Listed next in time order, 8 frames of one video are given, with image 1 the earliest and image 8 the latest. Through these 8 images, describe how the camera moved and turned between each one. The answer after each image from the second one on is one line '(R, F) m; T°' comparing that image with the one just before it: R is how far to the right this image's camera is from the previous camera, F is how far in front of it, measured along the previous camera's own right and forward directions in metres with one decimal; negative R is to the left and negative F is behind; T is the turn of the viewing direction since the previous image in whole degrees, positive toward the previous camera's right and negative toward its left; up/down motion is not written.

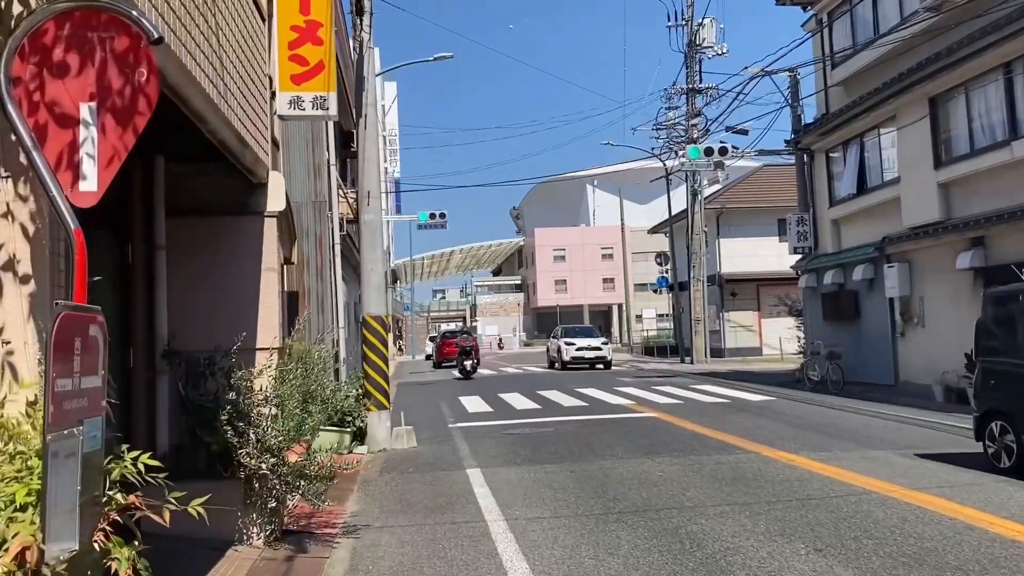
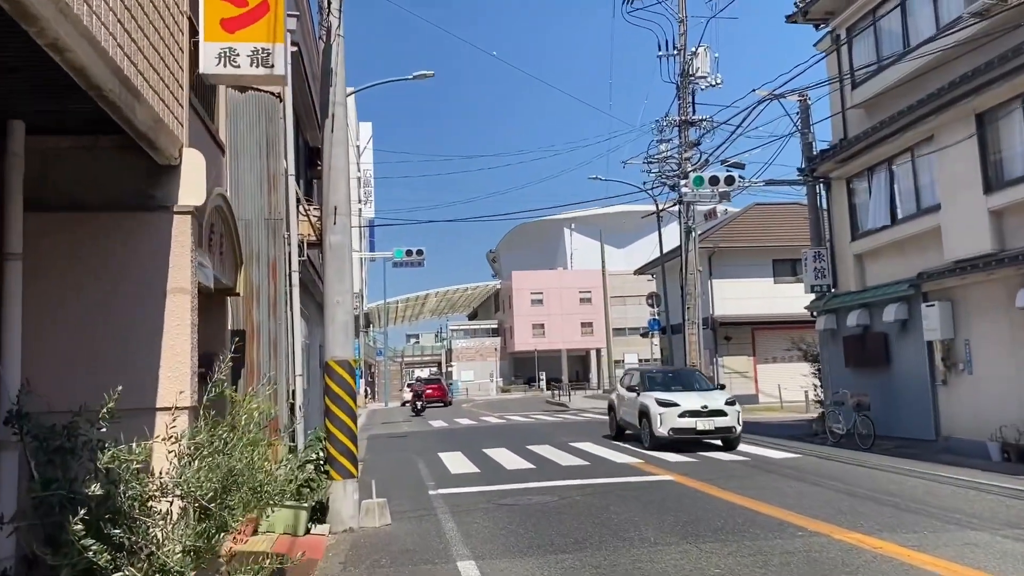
(-0.3, +2.1) m; +2°
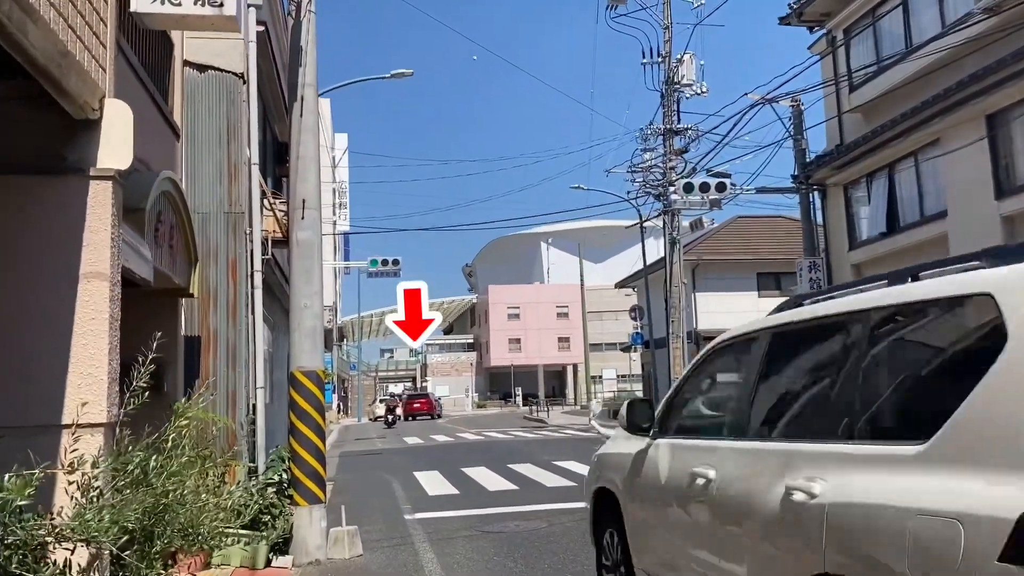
(-0.1, +0.9) m; +2°
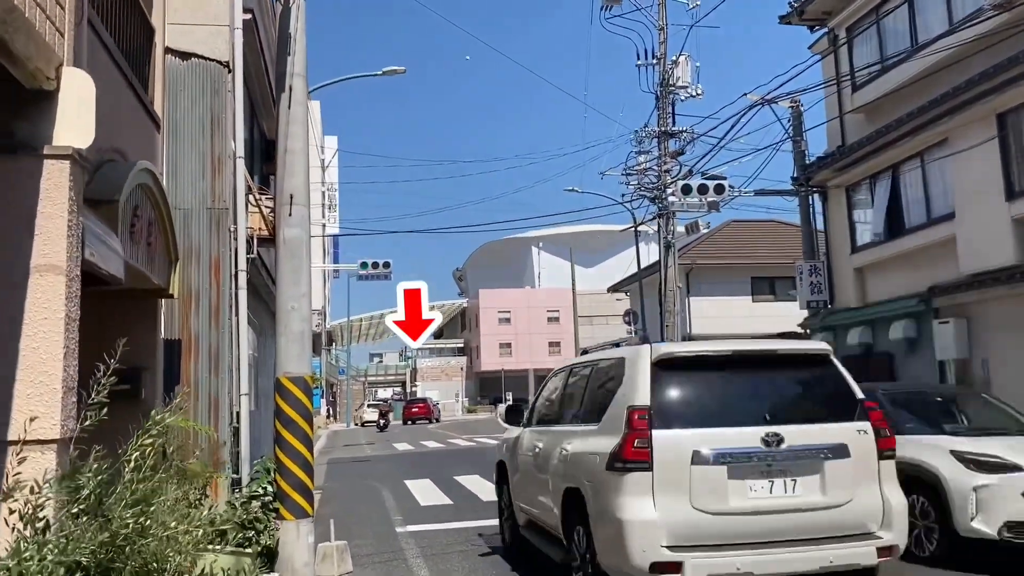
(-0.1, +0.4) m; +1°
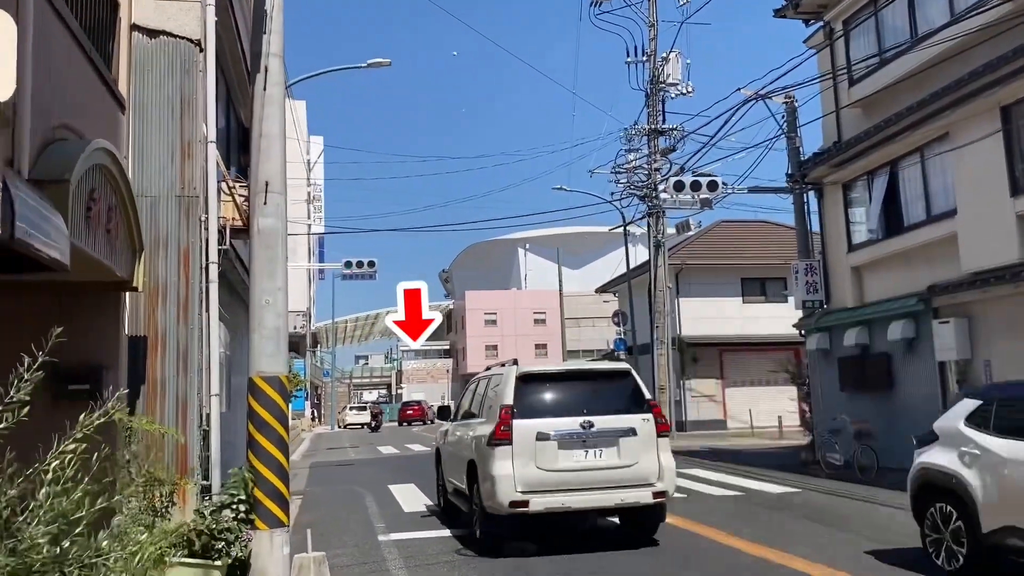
(0.0, +0.5) m; +1°
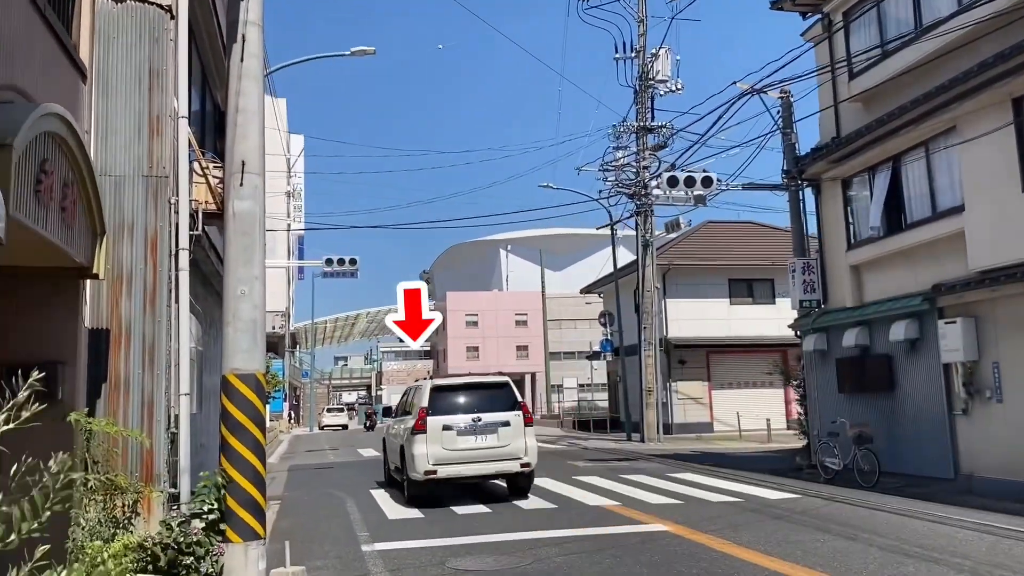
(-0.1, +0.6) m; +1°
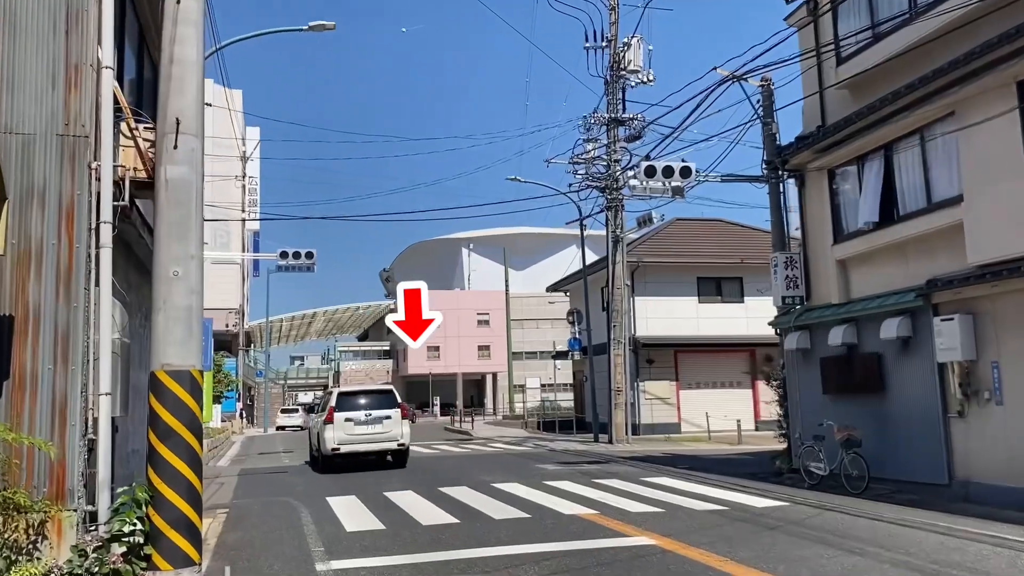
(-0.2, +1.0) m; +3°
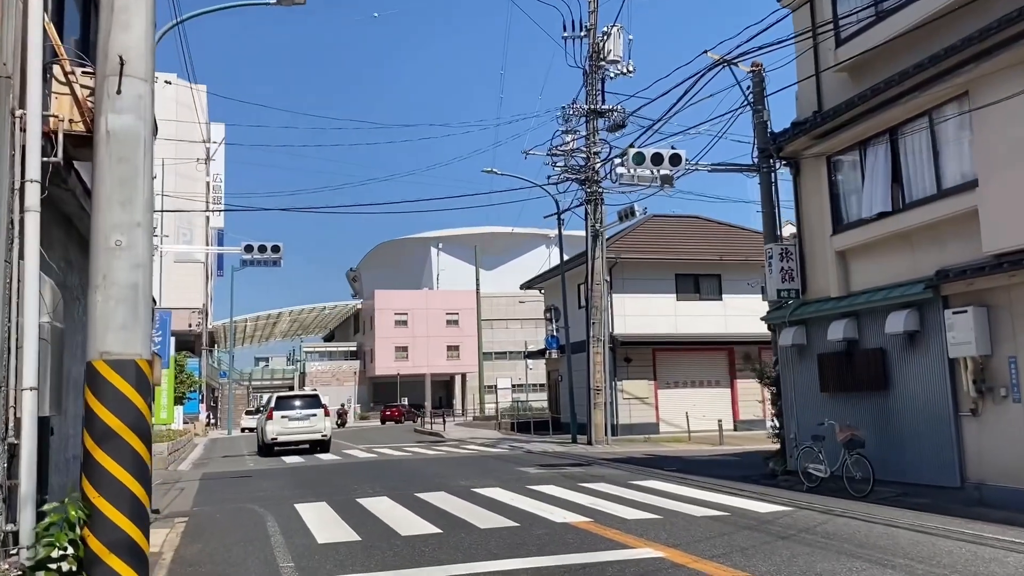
(-0.2, +0.9) m; +2°
